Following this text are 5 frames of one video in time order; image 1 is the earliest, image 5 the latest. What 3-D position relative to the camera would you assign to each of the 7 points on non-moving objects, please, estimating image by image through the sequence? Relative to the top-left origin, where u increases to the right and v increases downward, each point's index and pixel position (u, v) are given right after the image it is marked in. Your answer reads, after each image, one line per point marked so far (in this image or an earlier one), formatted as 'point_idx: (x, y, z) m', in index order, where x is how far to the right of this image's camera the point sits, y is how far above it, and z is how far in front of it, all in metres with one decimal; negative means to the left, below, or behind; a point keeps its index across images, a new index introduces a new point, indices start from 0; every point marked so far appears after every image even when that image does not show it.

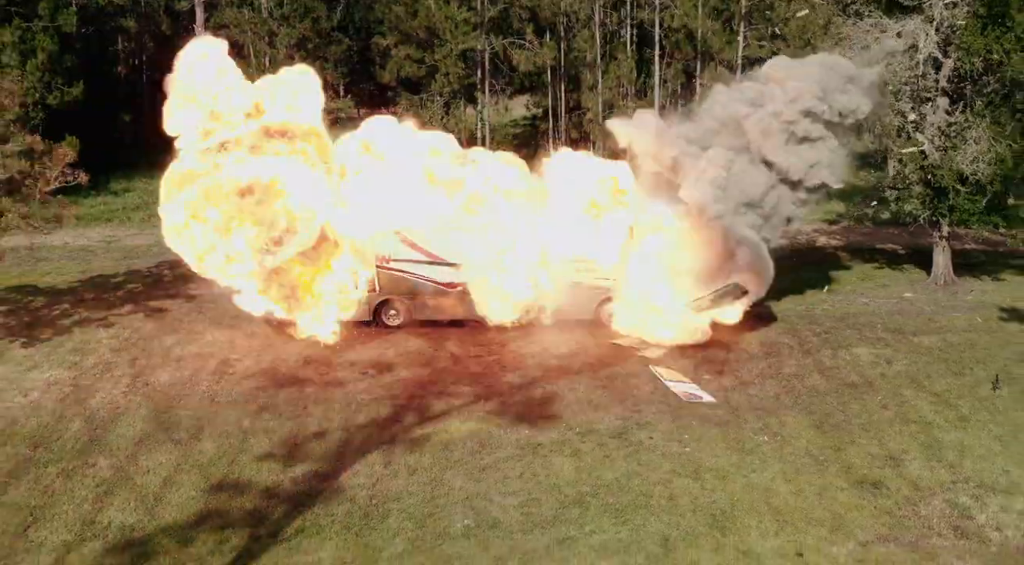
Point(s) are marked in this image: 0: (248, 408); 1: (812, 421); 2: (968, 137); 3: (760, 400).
0: (-3.4, -1.6, +10.7) m
1: (+3.7, -1.7, +10.3) m
2: (+7.6, +2.4, +13.8) m
3: (+3.2, -1.5, +10.9) m
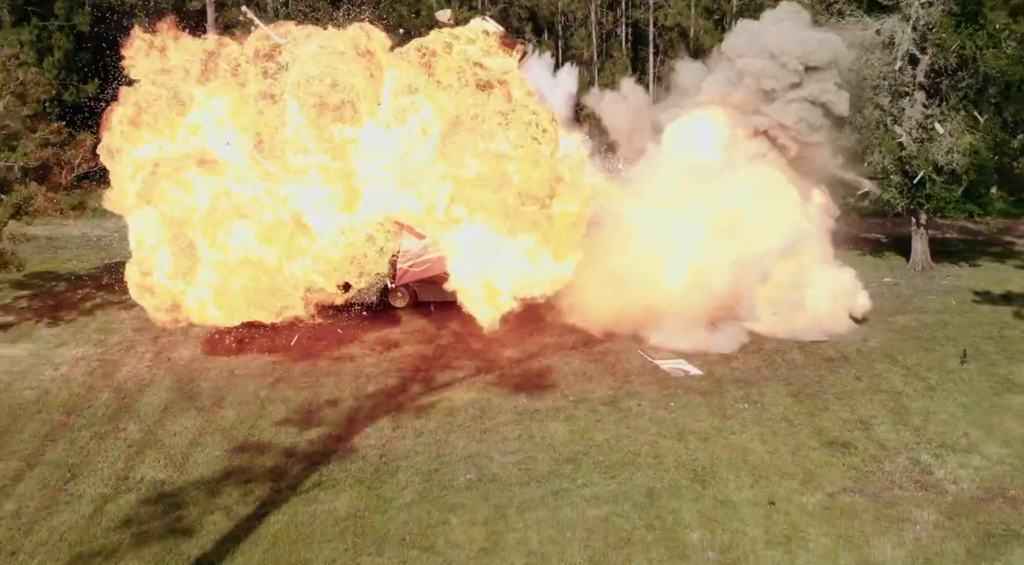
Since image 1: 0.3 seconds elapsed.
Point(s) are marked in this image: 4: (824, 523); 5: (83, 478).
0: (-3.4, -1.3, +11.5) m
1: (+3.7, -1.4, +11.0) m
2: (+7.6, +2.7, +14.6) m
3: (+3.2, -1.3, +11.6) m
4: (+3.1, -2.4, +8.2) m
5: (-4.8, -2.1, +9.3) m
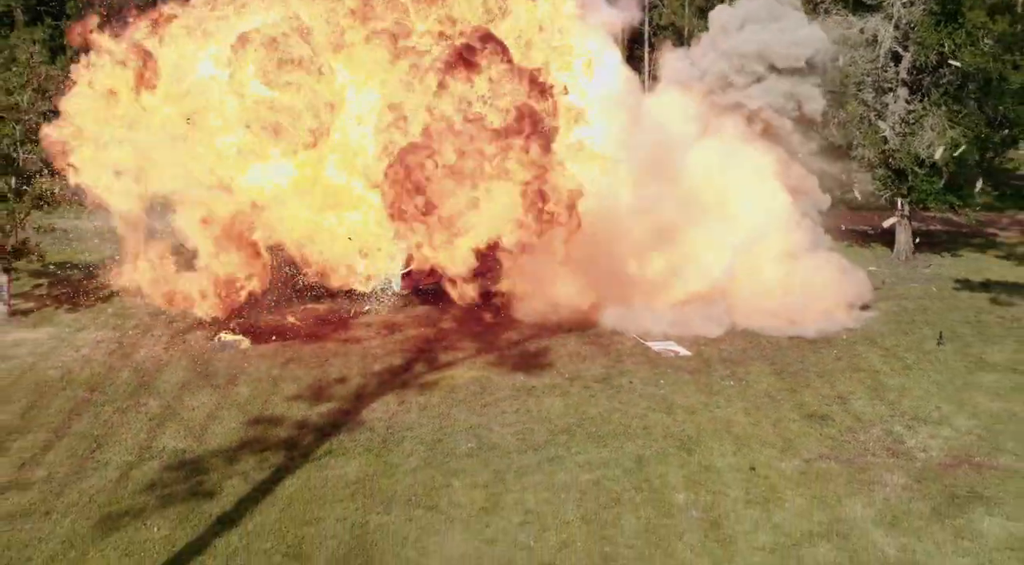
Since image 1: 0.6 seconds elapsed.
0: (-3.4, -1.1, +12.1) m
1: (+3.7, -1.2, +11.7) m
2: (+7.6, +2.9, +15.2) m
3: (+3.2, -1.0, +12.3) m
4: (+3.1, -2.1, +8.9) m
5: (-4.8, -1.9, +9.9) m
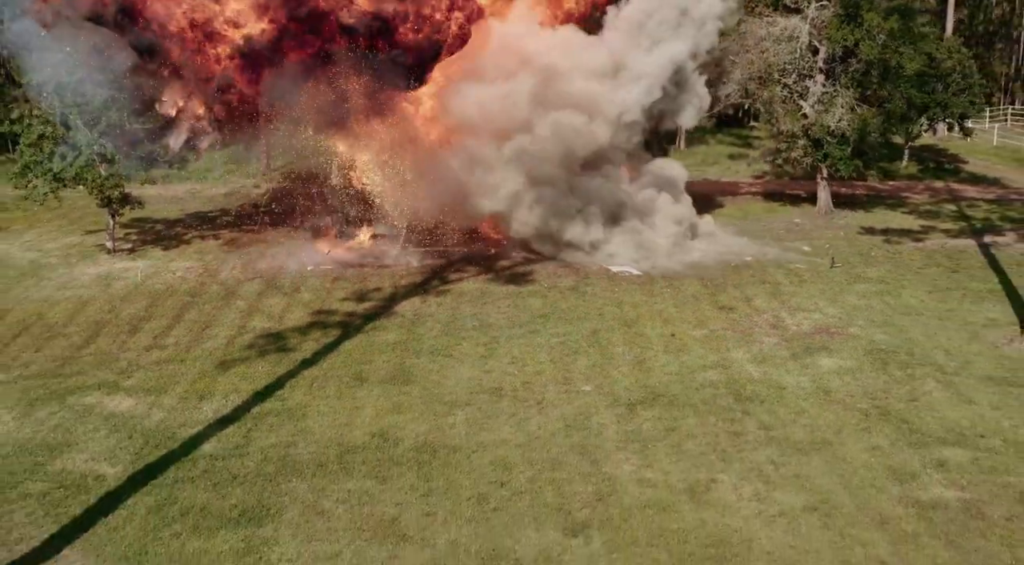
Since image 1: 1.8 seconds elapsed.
0: (-3.6, +0.1, +16.0) m
1: (+3.5, 0.0, +15.5) m
2: (+7.4, +4.1, +19.1) m
3: (+3.1, +0.2, +16.1) m
4: (+2.9, -0.9, +12.7) m
5: (-4.9, -0.7, +13.8) m
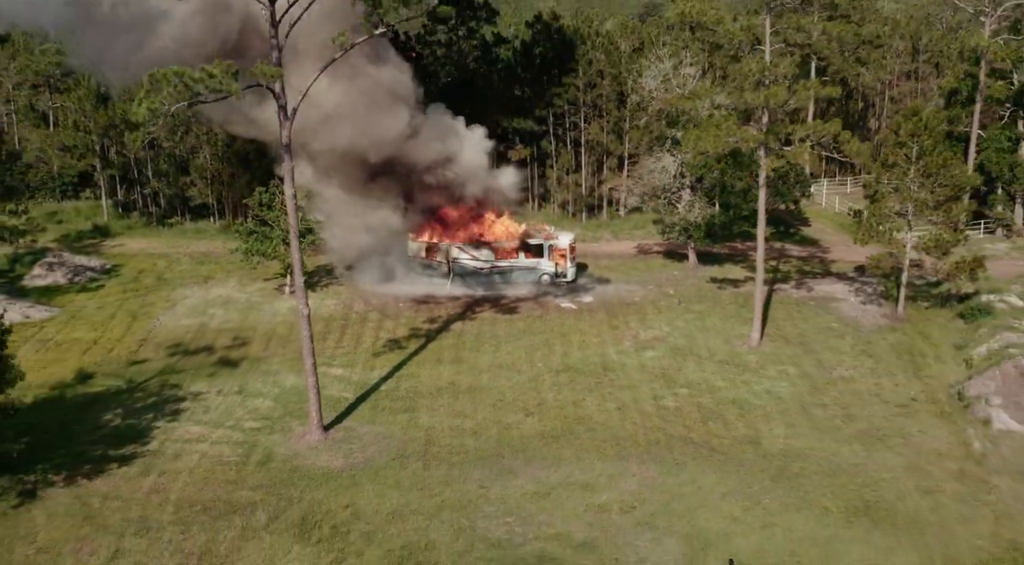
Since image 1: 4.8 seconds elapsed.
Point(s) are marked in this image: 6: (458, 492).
0: (-3.7, -1.0, +30.5) m
1: (+3.4, -1.1, +30.0) m
2: (+7.3, +3.0, +33.5) m
3: (+2.9, -0.9, +30.6) m
4: (+2.8, -2.0, +27.2) m
5: (-5.1, -1.8, +28.3) m
6: (-1.2, -4.9, +19.3) m
